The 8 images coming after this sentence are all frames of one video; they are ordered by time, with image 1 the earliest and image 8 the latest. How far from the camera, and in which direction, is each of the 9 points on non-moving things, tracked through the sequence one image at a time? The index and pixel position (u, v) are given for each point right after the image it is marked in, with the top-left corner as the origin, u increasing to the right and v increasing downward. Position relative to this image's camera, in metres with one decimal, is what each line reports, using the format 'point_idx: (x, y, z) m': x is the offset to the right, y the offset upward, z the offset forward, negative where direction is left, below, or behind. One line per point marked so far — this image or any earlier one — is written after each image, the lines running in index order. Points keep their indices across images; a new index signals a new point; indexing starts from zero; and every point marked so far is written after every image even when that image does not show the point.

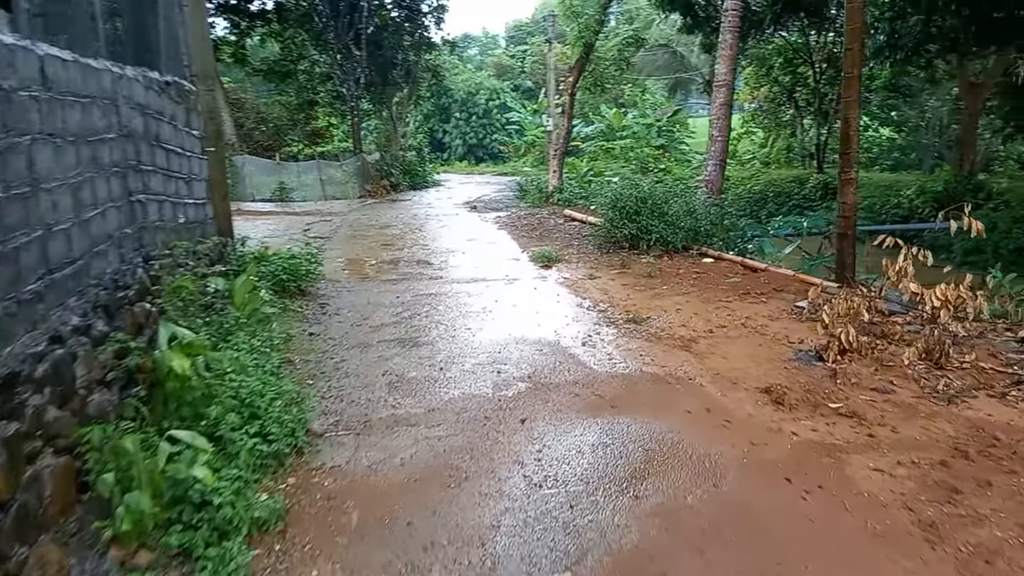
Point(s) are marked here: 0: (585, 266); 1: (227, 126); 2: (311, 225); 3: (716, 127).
0: (+0.6, +0.2, +6.3) m
1: (-6.4, +3.6, +16.7) m
2: (-2.5, +0.8, +9.5) m
3: (+2.5, +2.0, +9.1) m
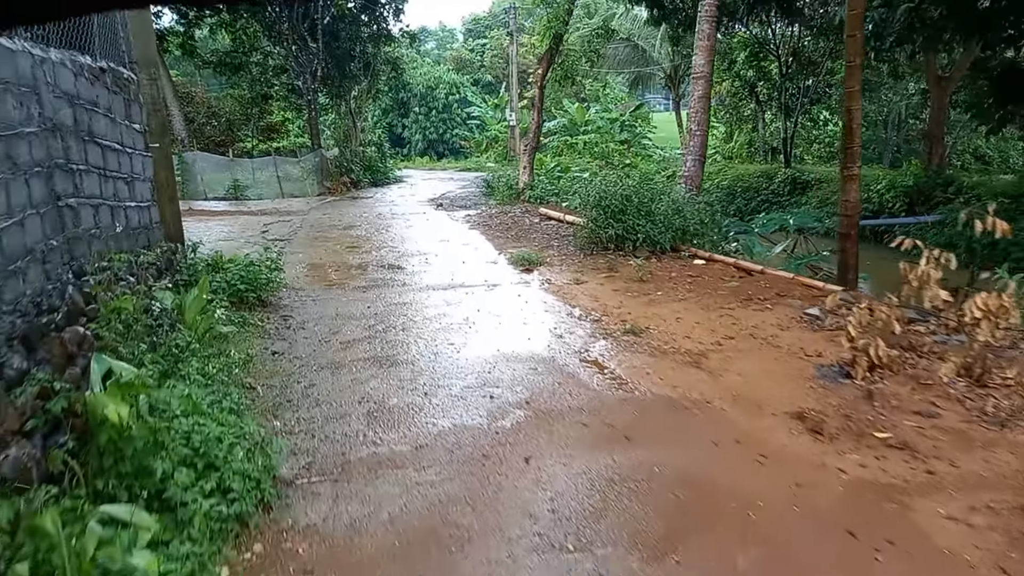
0: (+0.5, +0.1, +5.9) m
1: (-7.2, +3.6, +15.9) m
2: (-2.9, +0.7, +8.9) m
3: (+2.2, +2.0, +8.8) m
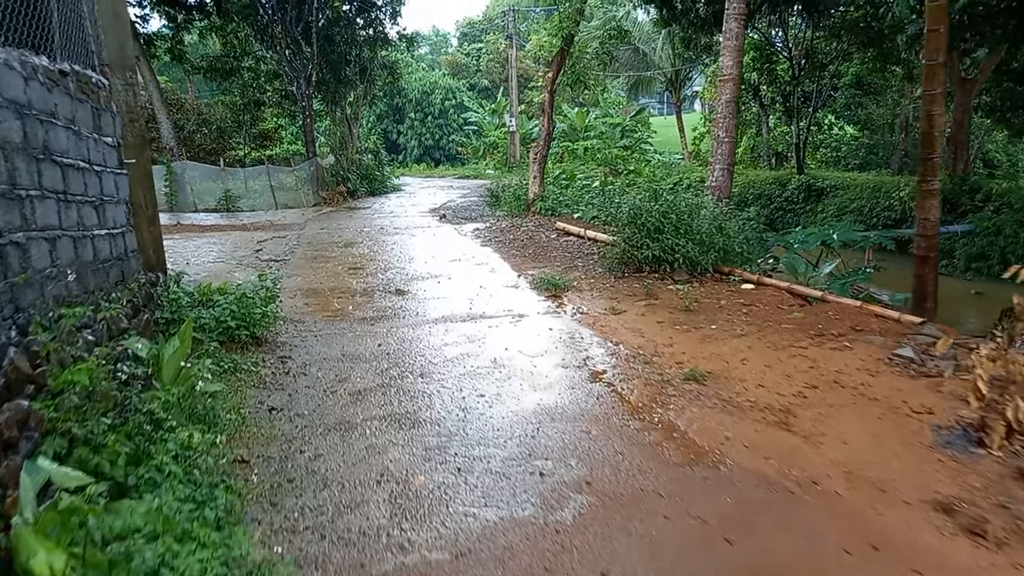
0: (+0.6, -0.1, +5.2) m
1: (-7.1, +3.3, +15.2) m
2: (-2.7, +0.5, +8.2) m
3: (+2.3, +1.8, +8.2) m
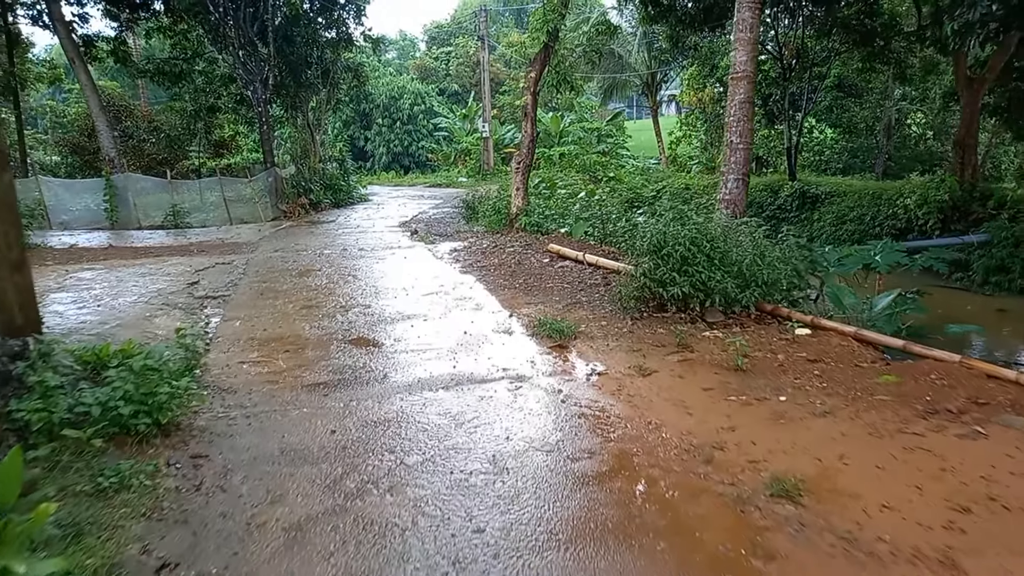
0: (+0.6, -0.4, +4.1) m
1: (-7.6, +2.8, +13.8) m
2: (-2.9, +0.1, +7.0) m
3: (+2.1, +1.5, +7.1) m
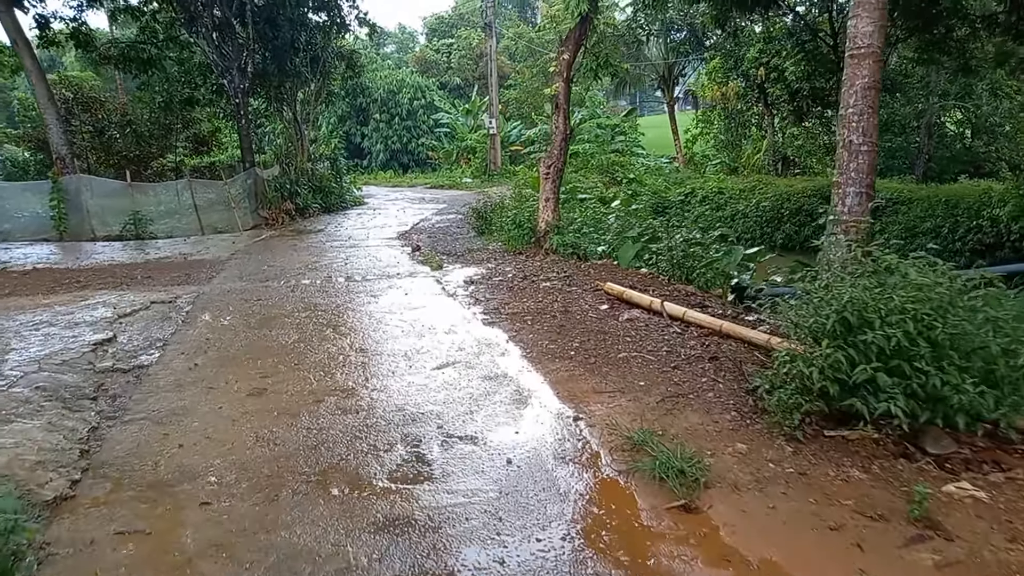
0: (+0.9, -0.7, +2.2) m
1: (-7.3, +2.5, +11.9) m
2: (-2.6, -0.2, +5.1) m
3: (+2.4, +1.1, +5.2) m
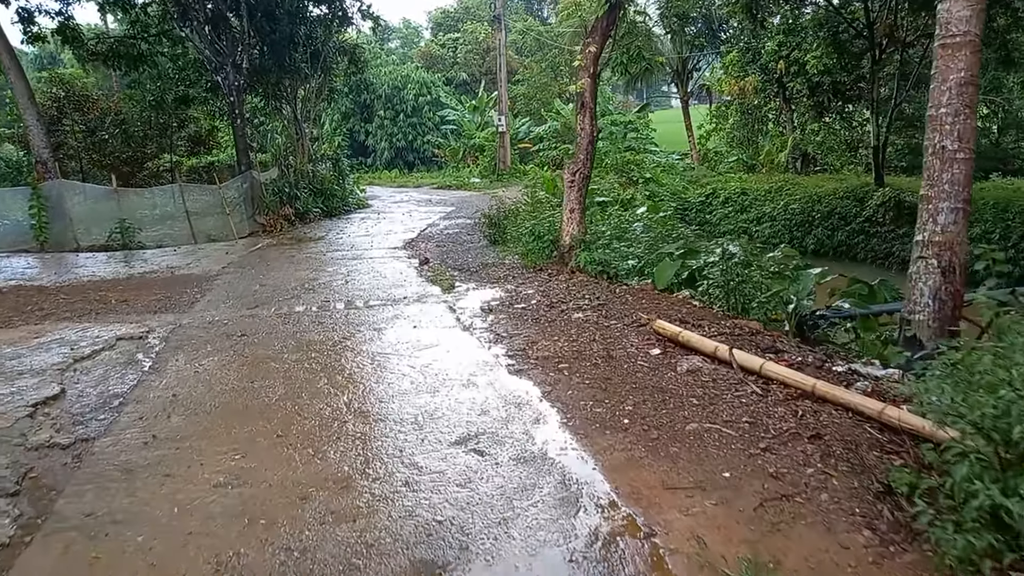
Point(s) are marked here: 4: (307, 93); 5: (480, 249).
0: (+1.1, -1.0, +1.4) m
1: (-7.1, +2.3, +11.1) m
2: (-2.4, -0.4, +4.3) m
3: (+2.6, +0.9, +4.4) m
4: (-4.1, +3.9, +14.8) m
5: (-0.4, +0.5, +9.3) m
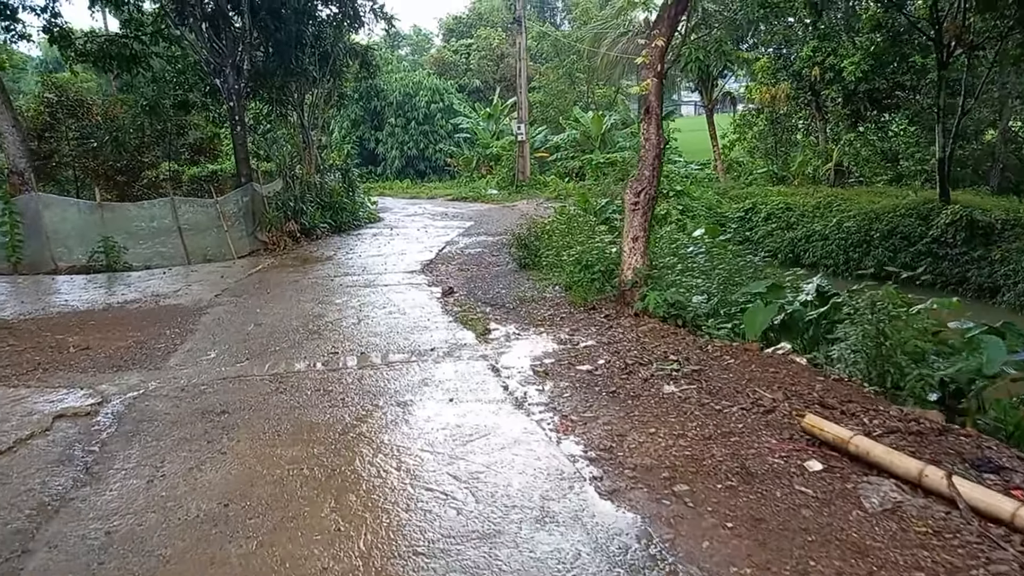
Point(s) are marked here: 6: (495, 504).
0: (+1.4, -1.2, +0.2) m
1: (-6.7, +2.0, +10.0) m
2: (-2.1, -0.7, +3.1) m
3: (+2.9, +0.6, +3.2) m
4: (-3.6, +3.5, +13.7) m
5: (0.0, +0.2, +8.1) m
6: (-0.1, -0.8, +2.7) m
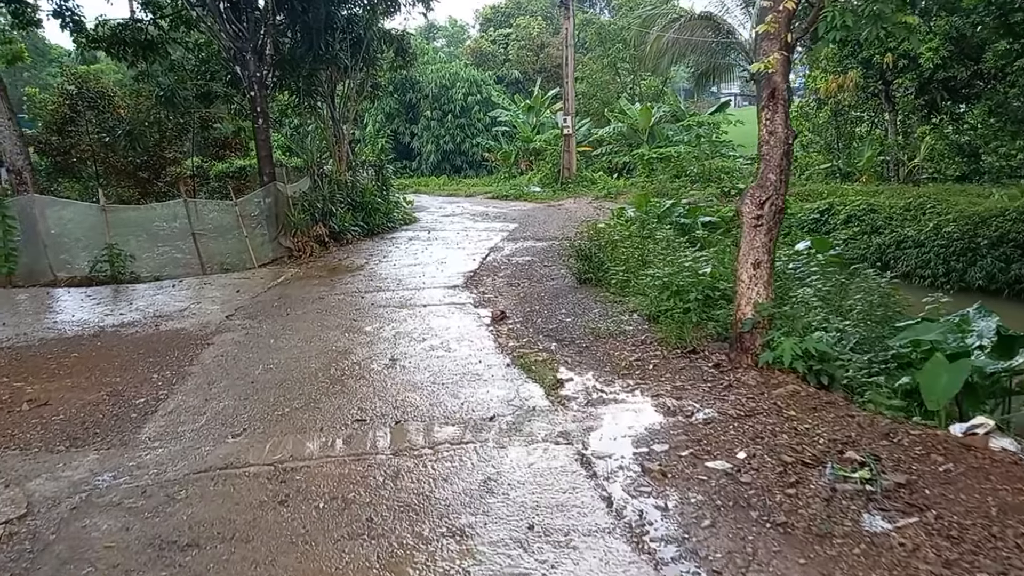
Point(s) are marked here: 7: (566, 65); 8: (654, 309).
0: (+1.6, -1.5, -1.2) m
1: (-6.0, +1.8, +8.9) m
2: (-1.8, -0.9, +1.9) m
3: (+3.3, +0.3, +1.7) m
4: (-2.8, +3.4, +12.5) m
5: (+0.5, 0.0, +6.8) m
6: (+0.2, -1.0, +1.4) m
7: (+1.4, +5.8, +19.3) m
8: (+0.9, -0.2, +5.3) m
